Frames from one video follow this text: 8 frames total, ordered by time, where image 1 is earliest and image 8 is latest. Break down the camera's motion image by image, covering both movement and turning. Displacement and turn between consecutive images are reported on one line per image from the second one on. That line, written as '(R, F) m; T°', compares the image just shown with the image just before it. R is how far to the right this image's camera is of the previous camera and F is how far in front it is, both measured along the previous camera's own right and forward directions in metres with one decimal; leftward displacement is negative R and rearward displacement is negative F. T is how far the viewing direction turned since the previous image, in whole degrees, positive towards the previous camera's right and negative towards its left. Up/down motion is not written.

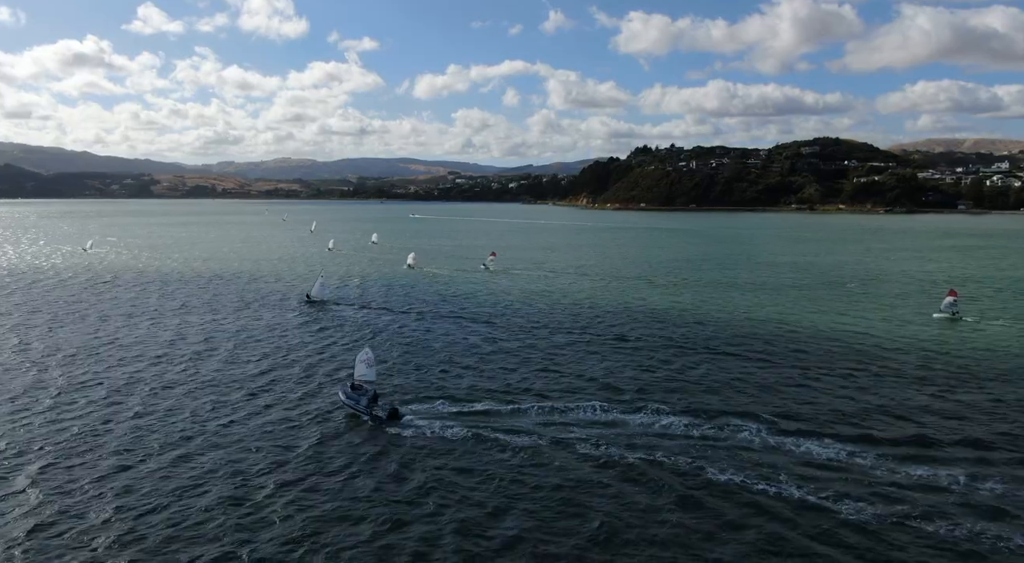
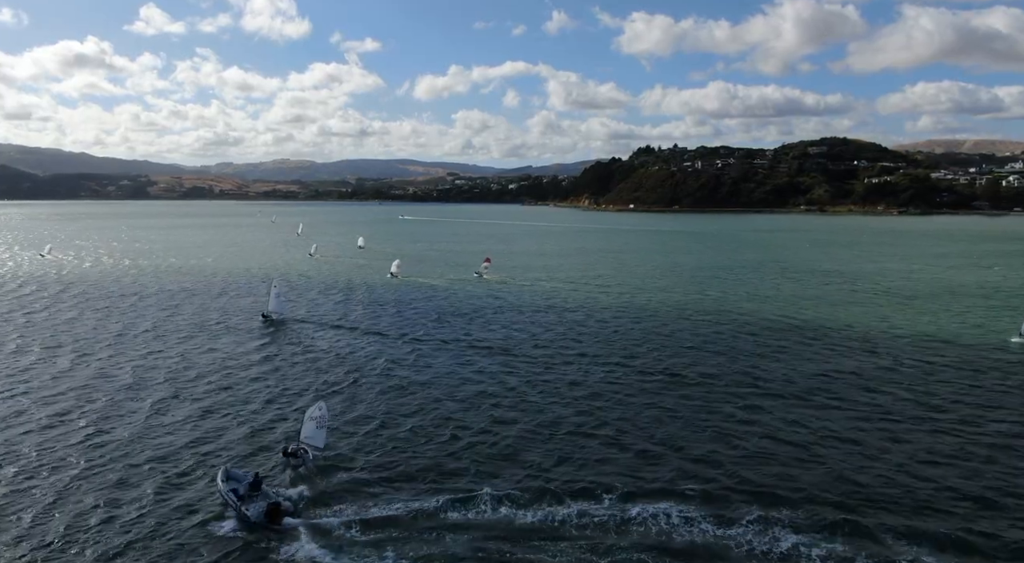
(-0.9, +7.8) m; 0°
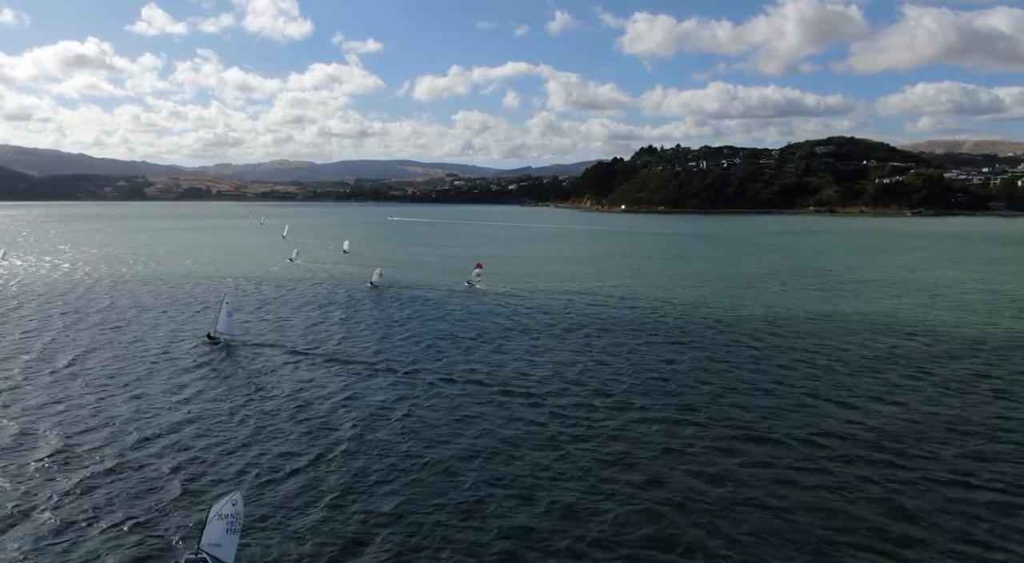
(-0.7, +7.7) m; 0°
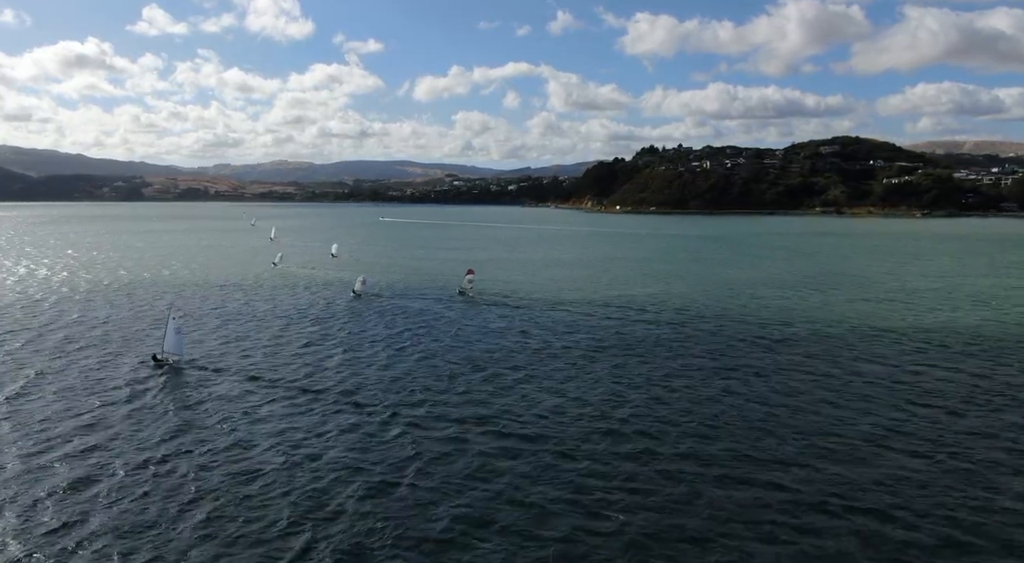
(-0.4, +5.4) m; 0°
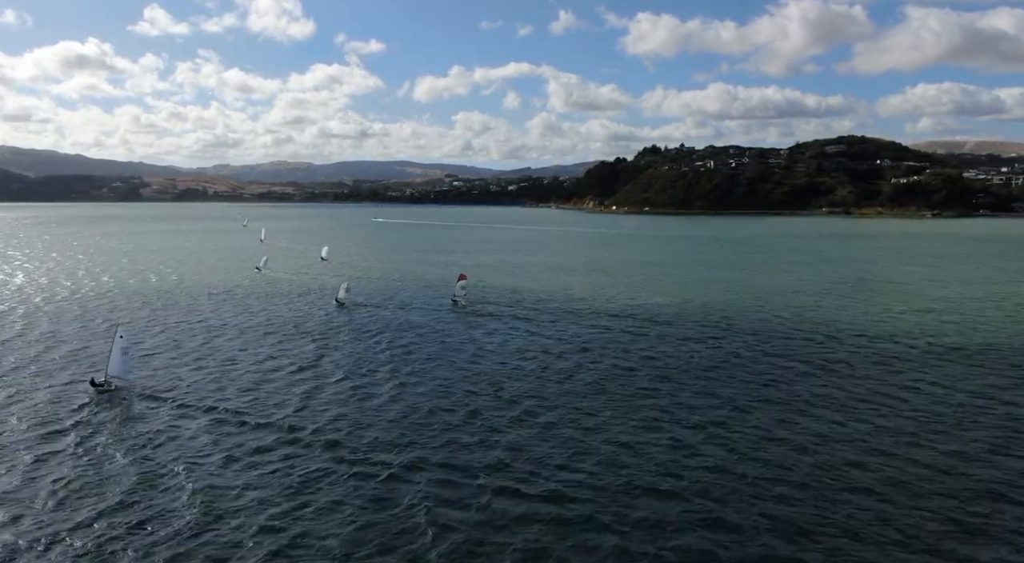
(-0.7, +5.1) m; 0°
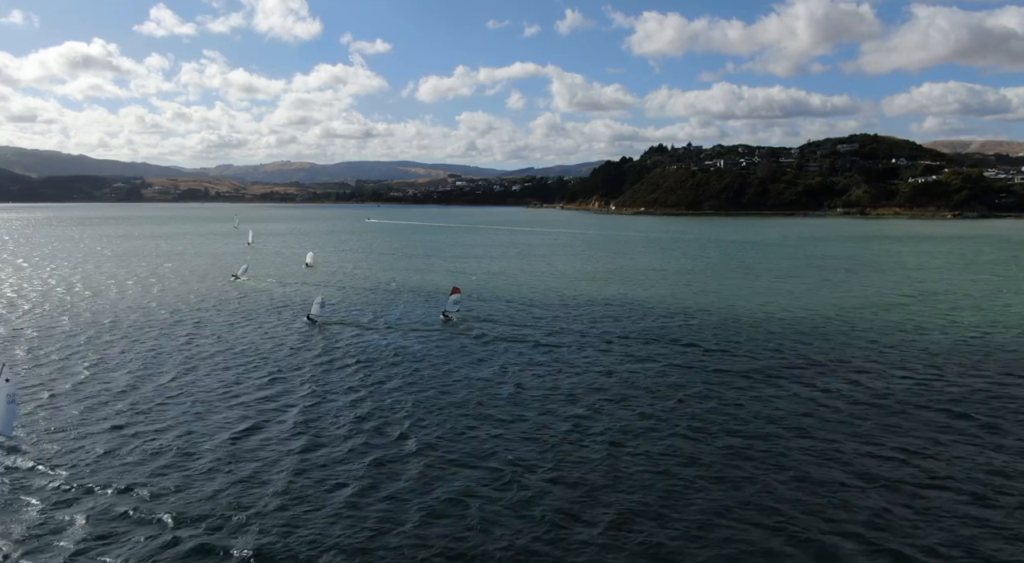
(-0.9, +7.2) m; 0°
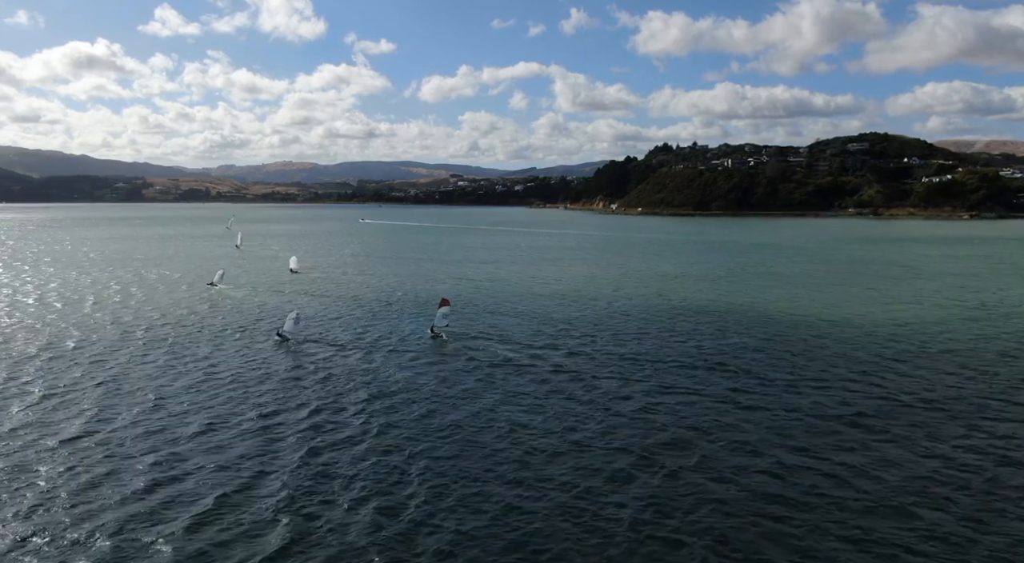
(-0.7, +5.7) m; 0°
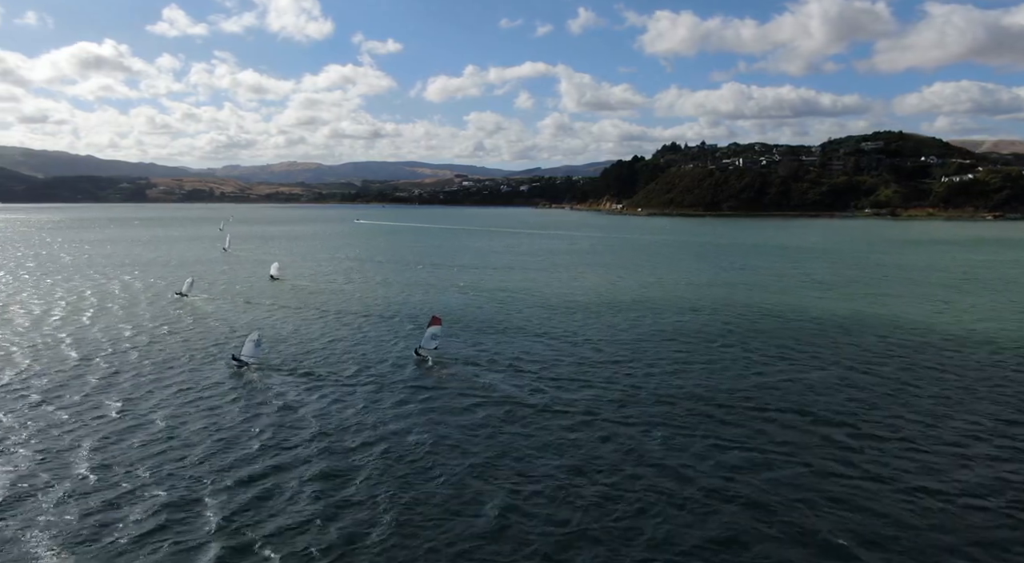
(-0.7, +6.5) m; 0°
